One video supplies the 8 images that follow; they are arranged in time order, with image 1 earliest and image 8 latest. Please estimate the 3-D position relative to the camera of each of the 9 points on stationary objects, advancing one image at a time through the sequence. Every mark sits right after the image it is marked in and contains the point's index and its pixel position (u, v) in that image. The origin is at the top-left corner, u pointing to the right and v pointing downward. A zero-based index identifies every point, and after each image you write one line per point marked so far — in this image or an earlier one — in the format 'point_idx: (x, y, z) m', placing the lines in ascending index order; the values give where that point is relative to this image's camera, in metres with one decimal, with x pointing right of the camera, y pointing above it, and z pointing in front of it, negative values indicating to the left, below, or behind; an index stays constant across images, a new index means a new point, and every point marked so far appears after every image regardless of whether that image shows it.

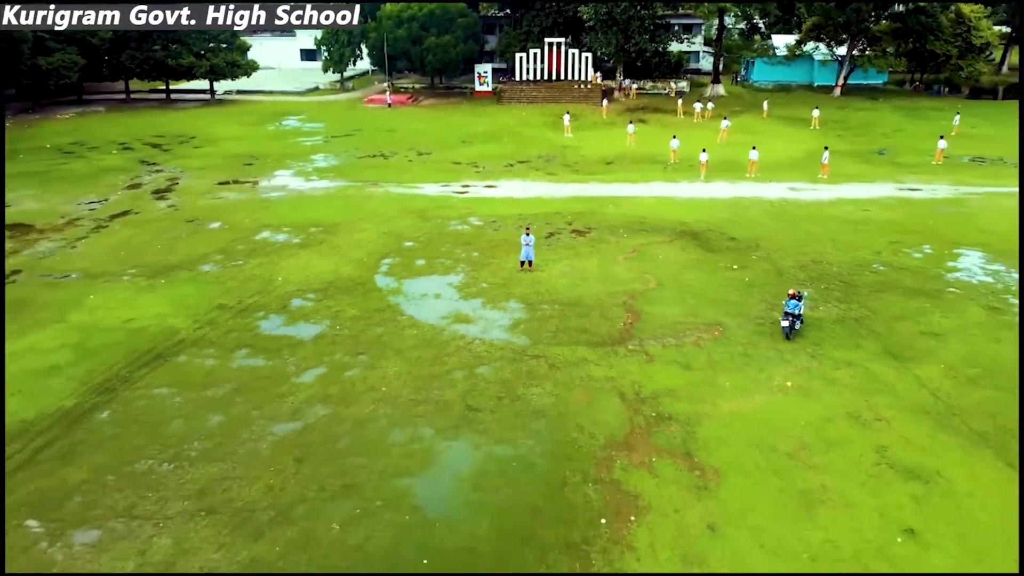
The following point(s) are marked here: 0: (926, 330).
0: (+5.0, -0.5, +9.6) m
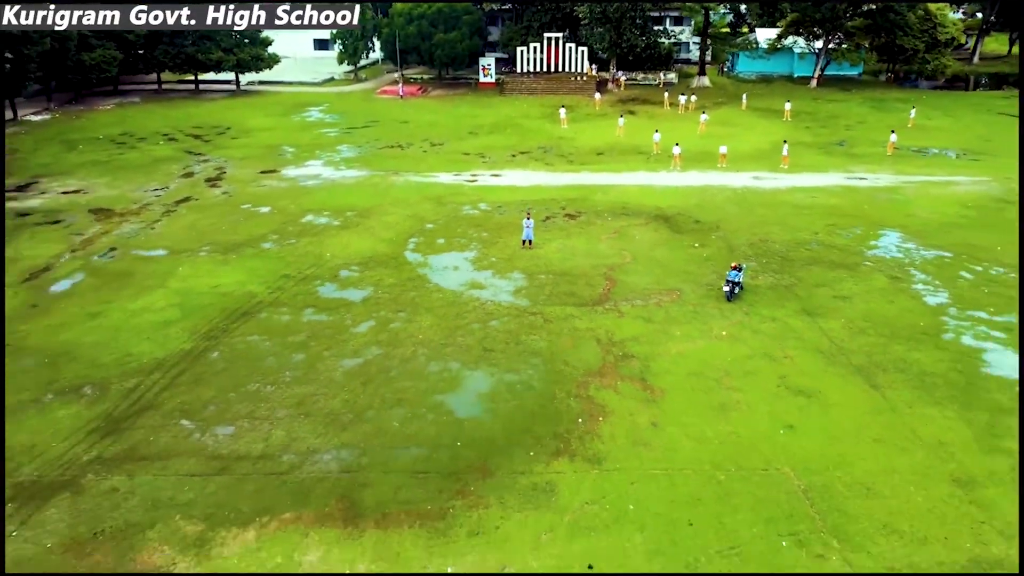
0: (+5.1, -0.1, +12.3) m
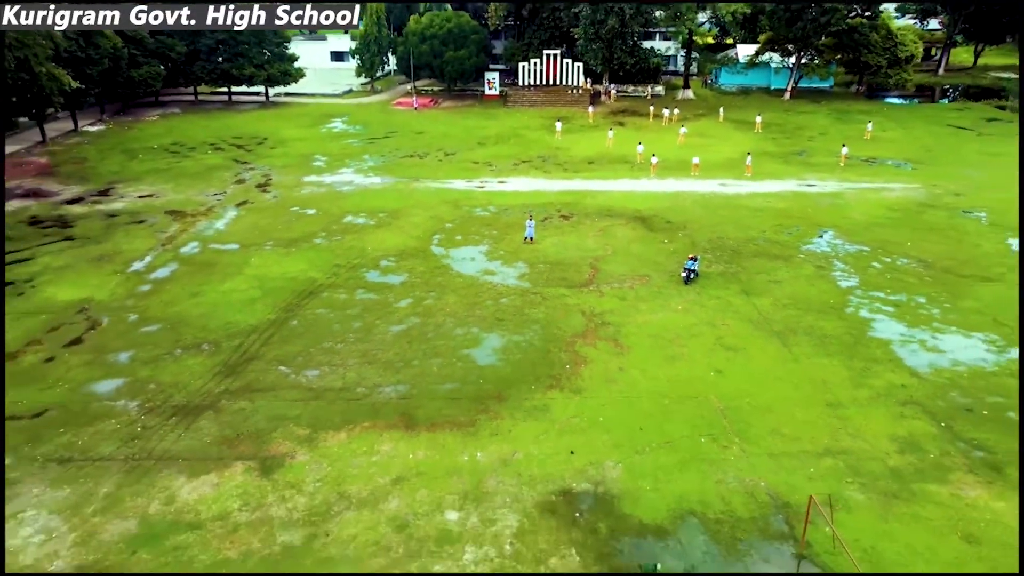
0: (+5.2, +0.2, +15.8) m
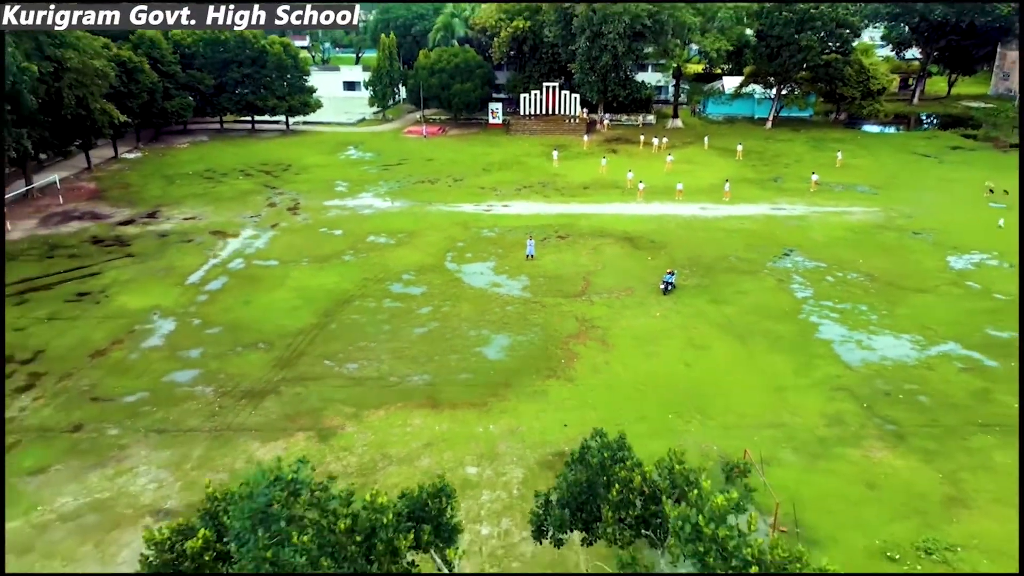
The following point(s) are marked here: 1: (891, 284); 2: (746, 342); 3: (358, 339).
0: (+5.3, 0.0, +18.4) m
1: (+9.1, +0.1, +18.9) m
2: (+4.7, -1.1, +15.8) m
3: (-3.1, -1.0, +16.0) m
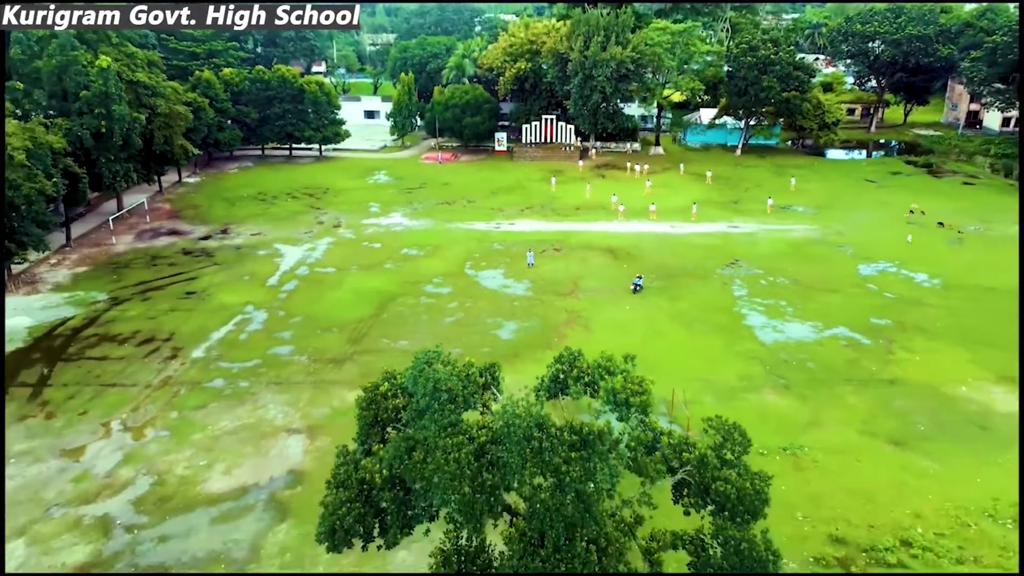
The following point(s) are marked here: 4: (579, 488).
0: (+5.5, -0.1, +24.1) m
1: (+9.3, +0.1, +24.6) m
2: (+4.9, -1.0, +21.5) m
3: (-2.9, -1.0, +21.7) m
4: (+0.8, -2.2, +8.8) m
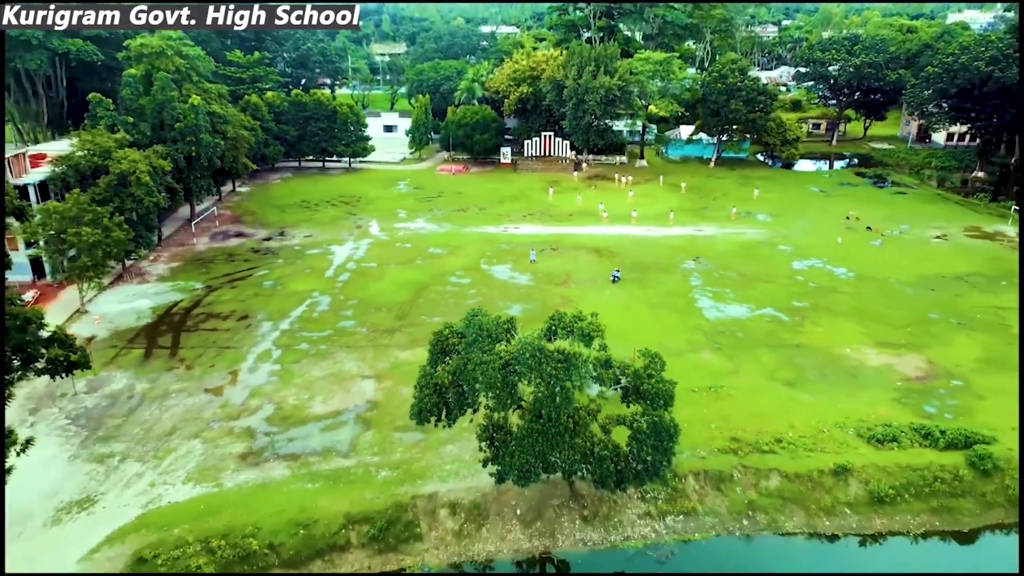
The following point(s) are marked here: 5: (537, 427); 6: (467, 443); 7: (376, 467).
0: (+5.7, +0.3, +30.8) m
1: (+9.5, +0.4, +31.4) m
2: (+5.1, -0.7, +28.2) m
3: (-2.7, -0.7, +28.4) m
4: (+1.0, -1.9, +15.6) m
5: (+0.5, -2.8, +15.8) m
6: (-1.1, -3.7, +19.2) m
7: (-3.2, -4.2, +18.6) m
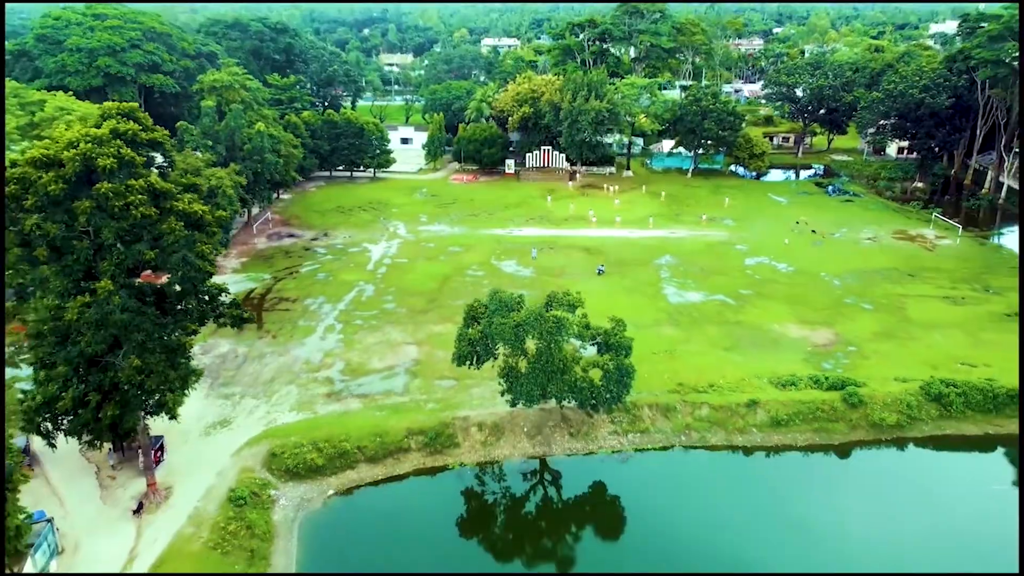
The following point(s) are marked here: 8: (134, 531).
0: (+6.0, +0.7, +38.4) m
1: (+9.8, +0.8, +39.0) m
2: (+5.4, -0.3, +35.8) m
3: (-2.4, -0.2, +36.0) m
4: (+1.3, -1.5, +23.2) m
5: (+0.8, -2.3, +23.4) m
6: (-0.8, -3.3, +26.8) m
7: (-2.9, -3.8, +26.2) m
8: (-9.4, -6.1, +19.7) m
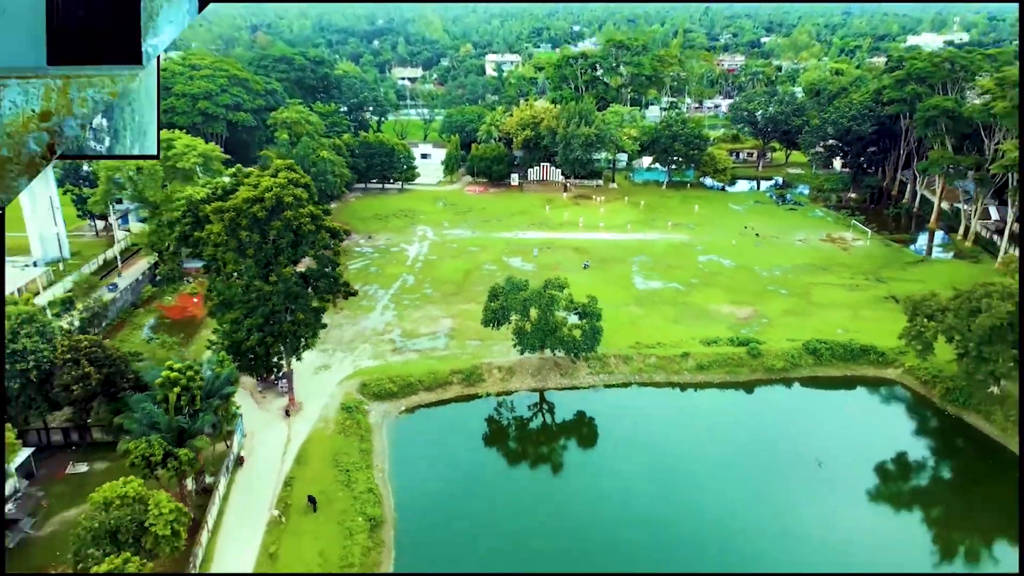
0: (+6.4, +1.3, +50.2) m
1: (+10.2, +1.4, +50.7) m
2: (+5.8, +0.3, +47.6) m
3: (-2.0, +0.4, +47.7) m
4: (+1.7, -0.9, +34.9) m
5: (+1.2, -1.8, +35.2) m
6: (-0.4, -2.7, +38.6) m
7: (-2.5, -3.2, +38.0) m
8: (-9.0, -5.5, +31.5) m
